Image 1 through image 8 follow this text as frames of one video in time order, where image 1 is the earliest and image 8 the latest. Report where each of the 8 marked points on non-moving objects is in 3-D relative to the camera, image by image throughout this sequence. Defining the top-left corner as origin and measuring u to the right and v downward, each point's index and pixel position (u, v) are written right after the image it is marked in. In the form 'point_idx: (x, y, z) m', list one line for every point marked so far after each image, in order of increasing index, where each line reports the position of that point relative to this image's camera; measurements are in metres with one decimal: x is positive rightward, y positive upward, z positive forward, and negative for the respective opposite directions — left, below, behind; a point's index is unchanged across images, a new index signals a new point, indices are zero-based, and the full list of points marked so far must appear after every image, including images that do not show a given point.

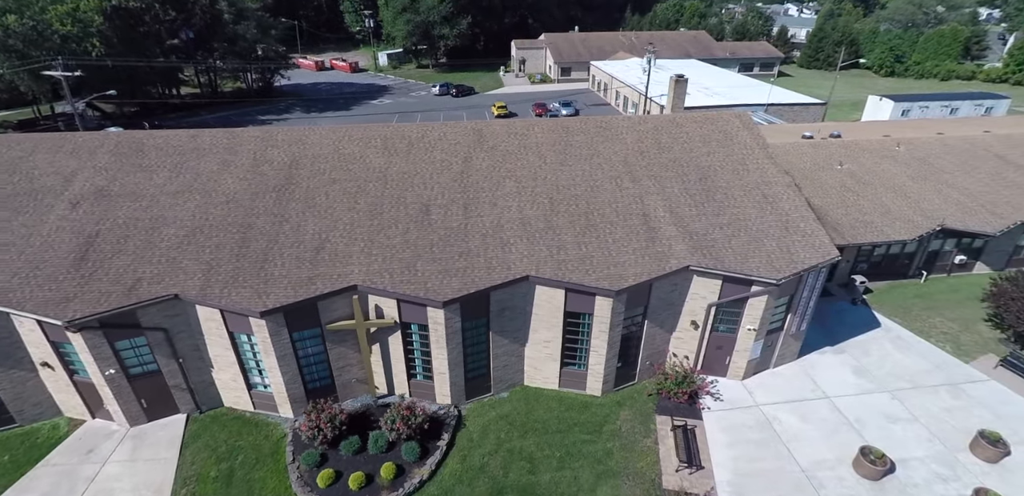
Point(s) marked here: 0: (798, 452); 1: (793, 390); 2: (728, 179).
0: (+9.5, -6.8, +15.3) m
1: (+10.6, -5.4, +17.5) m
2: (+8.8, +2.9, +18.8) m
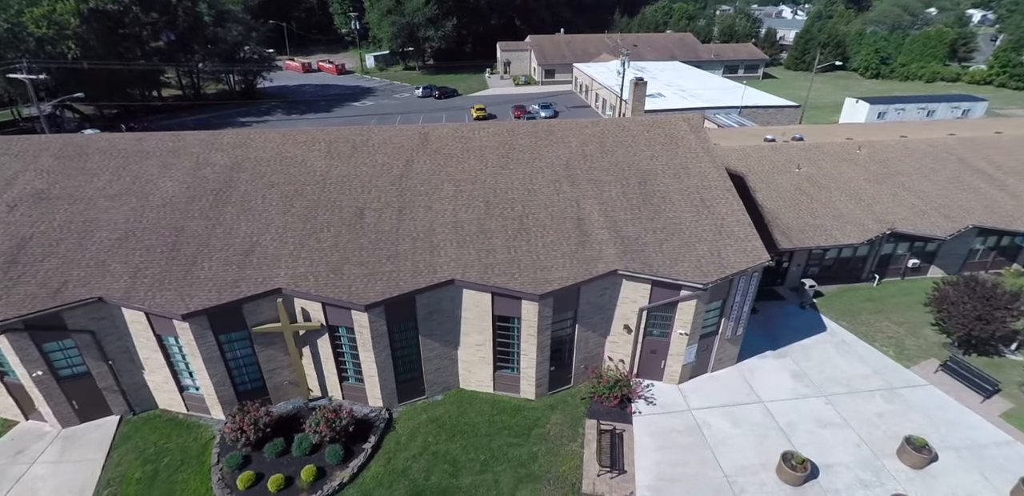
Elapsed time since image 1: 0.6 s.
0: (+7.0, -6.9, +15.3) m
1: (+8.1, -5.6, +17.4) m
2: (+6.3, +2.7, +18.8) m
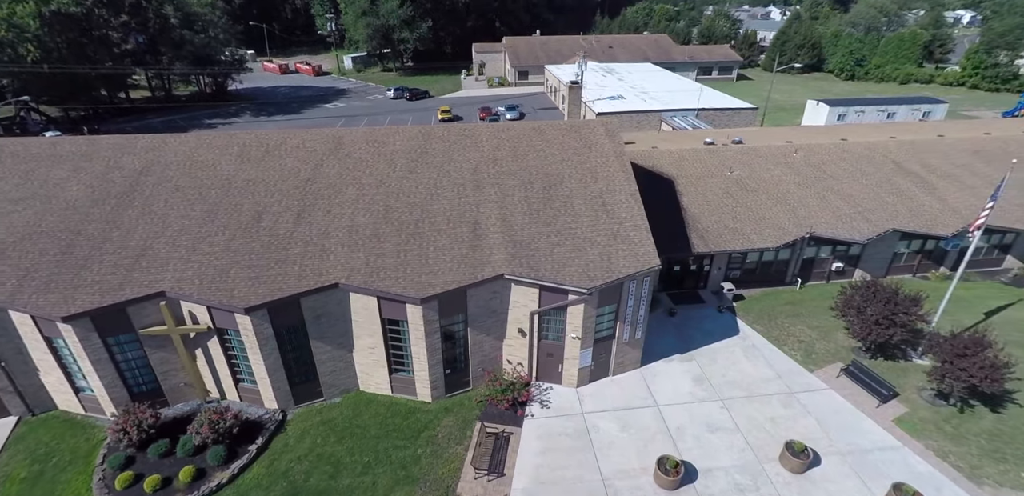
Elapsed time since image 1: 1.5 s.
0: (+3.1, -7.1, +15.4) m
1: (+4.2, -5.7, +17.5) m
2: (+2.5, +2.5, +18.9) m
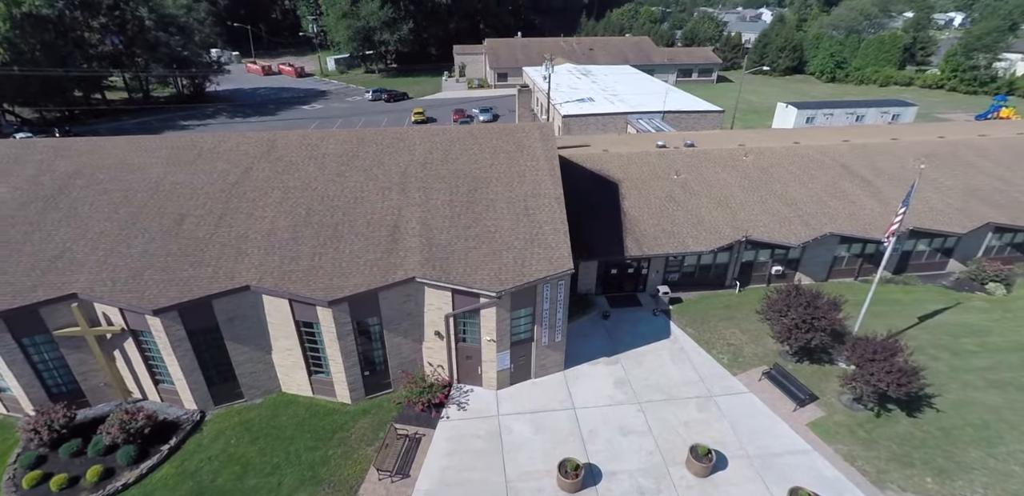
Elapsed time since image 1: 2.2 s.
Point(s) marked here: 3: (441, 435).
0: (0.0, -7.2, +15.5) m
1: (+1.1, -5.9, +17.7) m
2: (-0.6, +2.4, +19.1) m
3: (-2.5, -6.6, +16.3) m
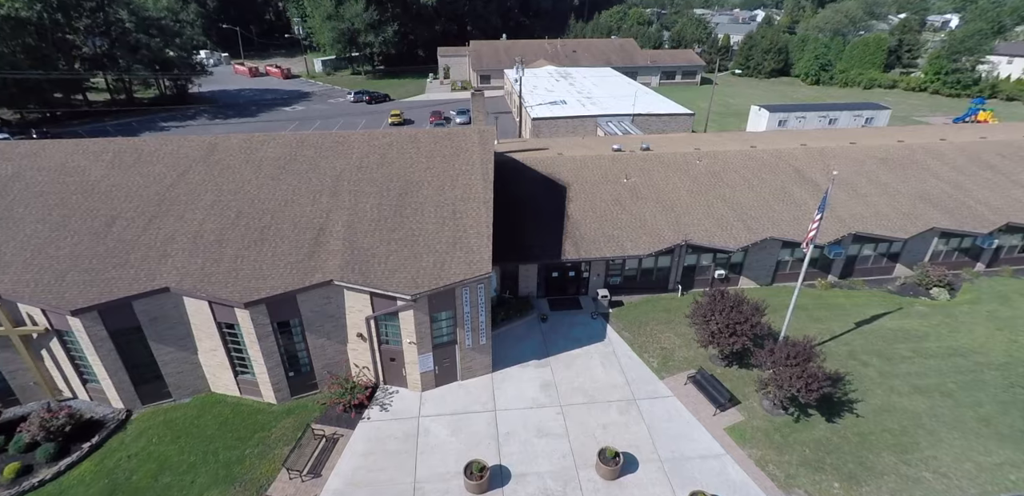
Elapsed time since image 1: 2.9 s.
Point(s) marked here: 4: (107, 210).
0: (-3.0, -7.3, +15.7) m
1: (-1.9, -6.0, +17.9) m
2: (-3.5, +2.3, +19.3) m
3: (-5.5, -6.8, +16.6) m
4: (-16.0, +1.5, +18.2) m
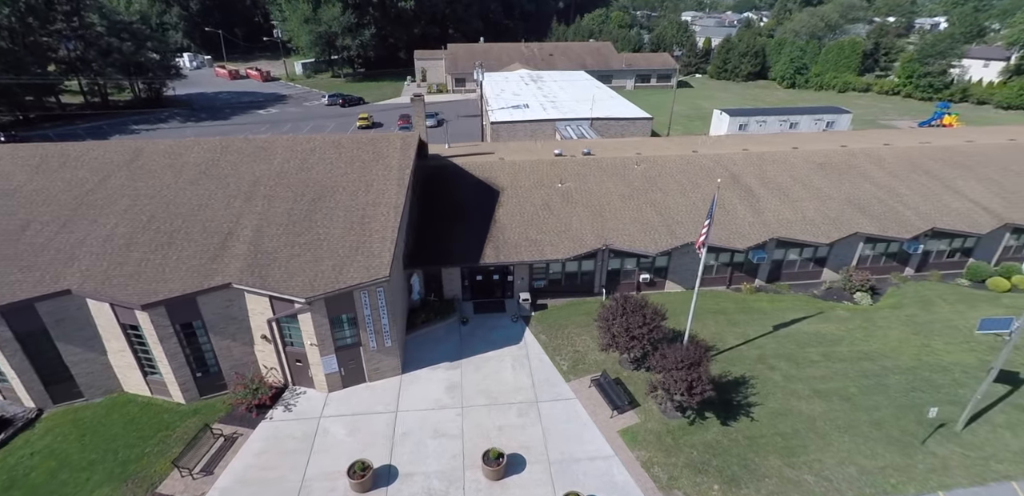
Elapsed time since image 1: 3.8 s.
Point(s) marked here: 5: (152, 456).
0: (-6.9, -7.5, +16.1) m
1: (-5.7, -6.2, +18.2) m
2: (-7.3, +2.1, +19.7) m
3: (-9.3, -6.9, +17.0) m
4: (-19.8, +1.4, +18.7) m
5: (-12.7, -7.3, +16.3) m
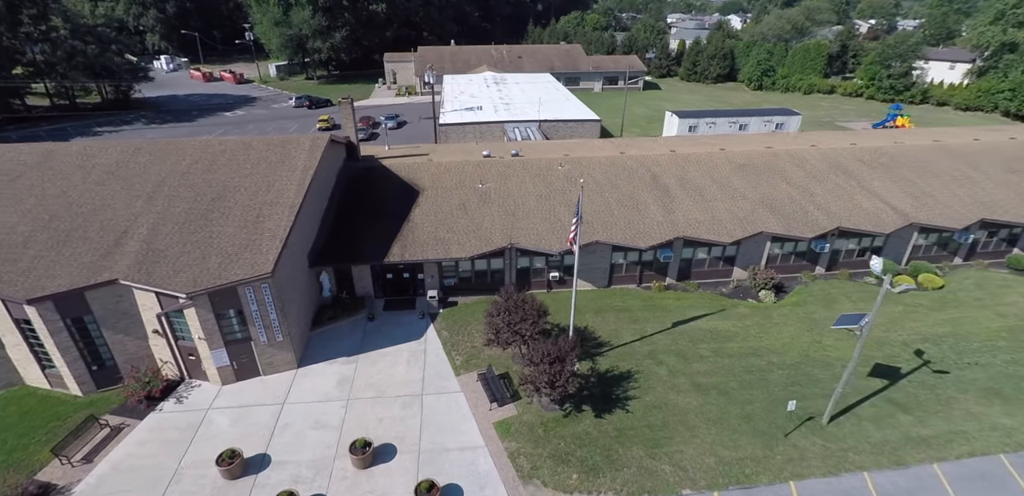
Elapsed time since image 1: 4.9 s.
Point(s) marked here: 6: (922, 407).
0: (-11.6, -7.4, +16.7) m
1: (-10.4, -6.1, +18.8) m
2: (-12.0, +2.2, +20.3) m
3: (-14.0, -6.8, +17.6) m
4: (-24.5, +1.5, +19.4) m
5: (-17.4, -7.2, +16.9) m
6: (+16.5, -6.4, +18.5) m
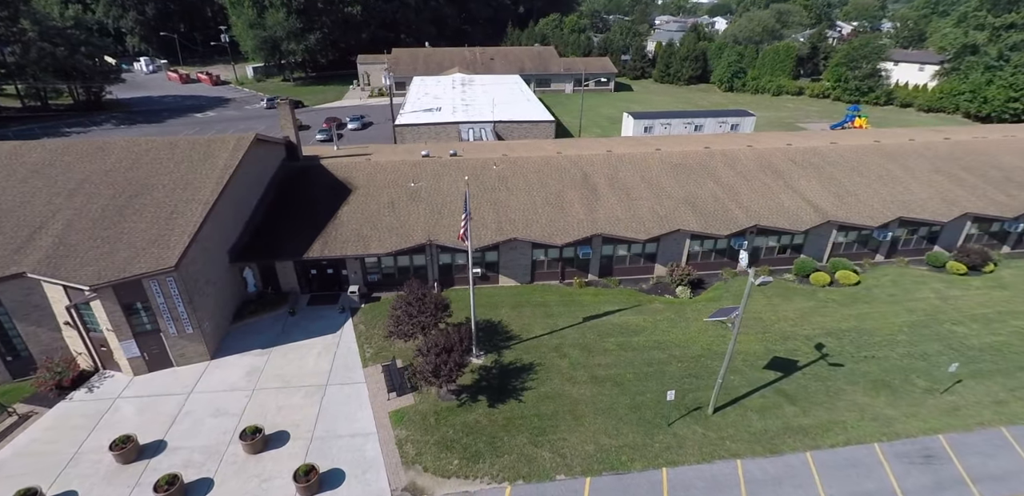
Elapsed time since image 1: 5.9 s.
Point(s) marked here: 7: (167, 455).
0: (-15.8, -7.2, +17.3) m
1: (-14.6, -5.8, +19.5) m
2: (-16.1, +2.4, +21.0) m
3: (-18.3, -6.6, +18.3) m
4: (-28.7, +1.7, +20.1) m
5: (-21.6, -7.0, +17.6) m
6: (+12.3, -6.2, +19.1) m
7: (-12.6, -7.6, +16.7) m
